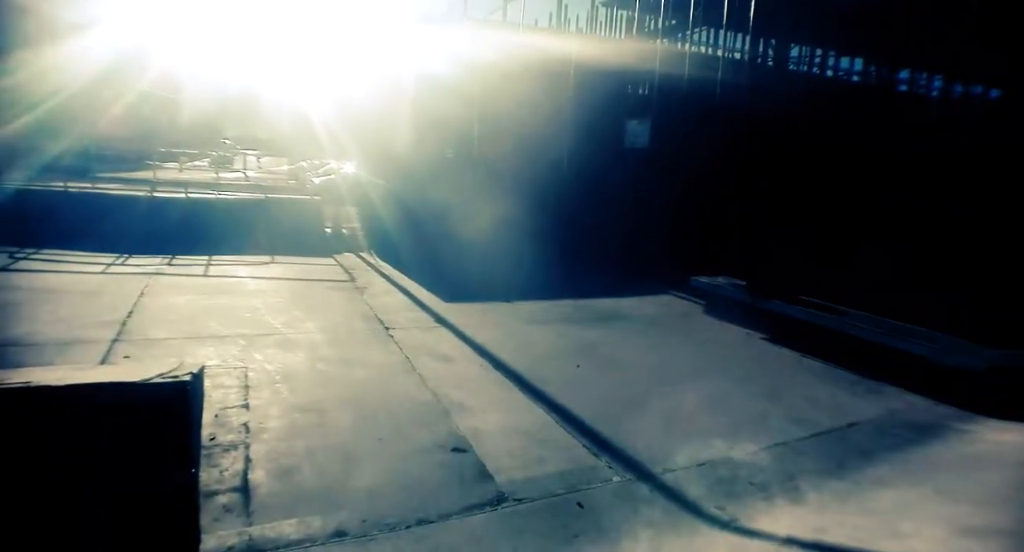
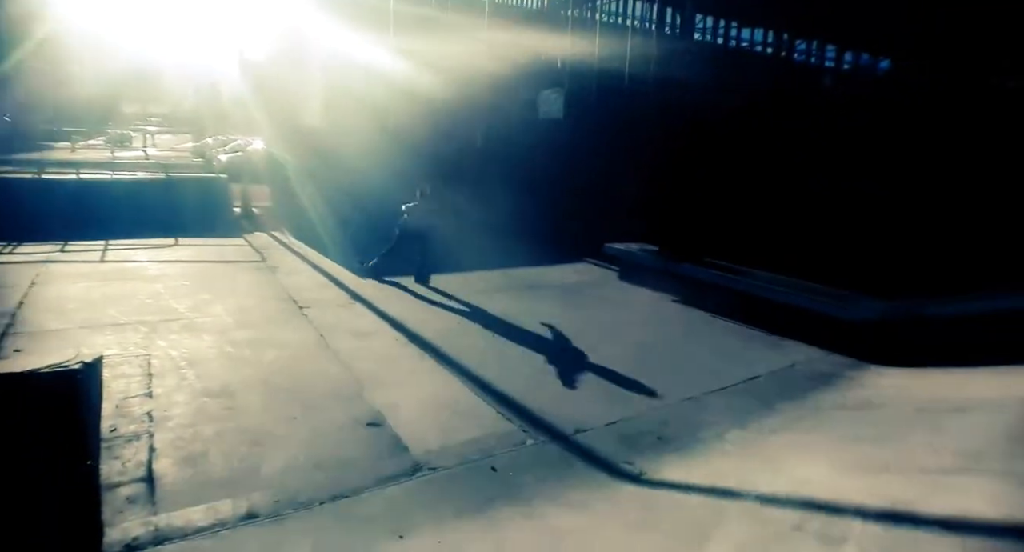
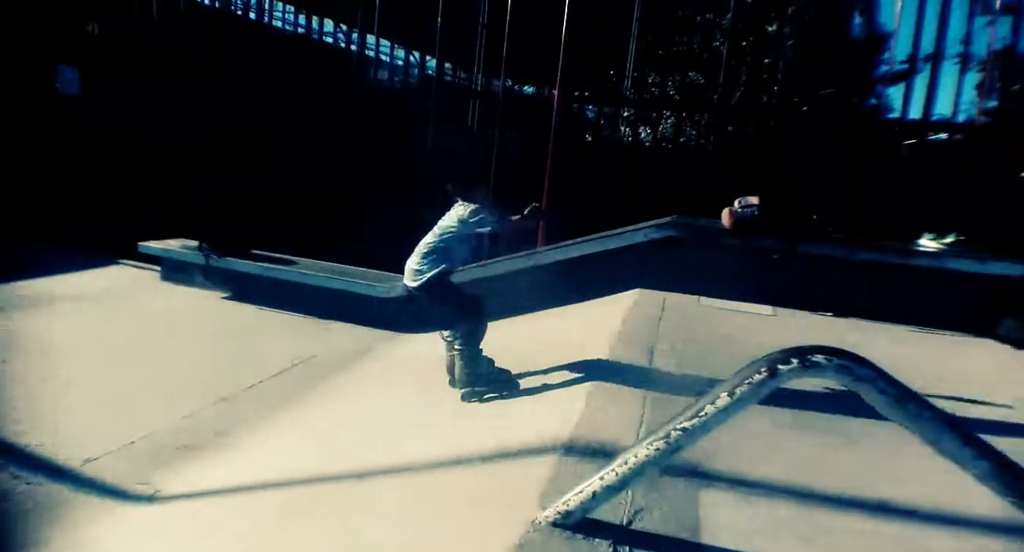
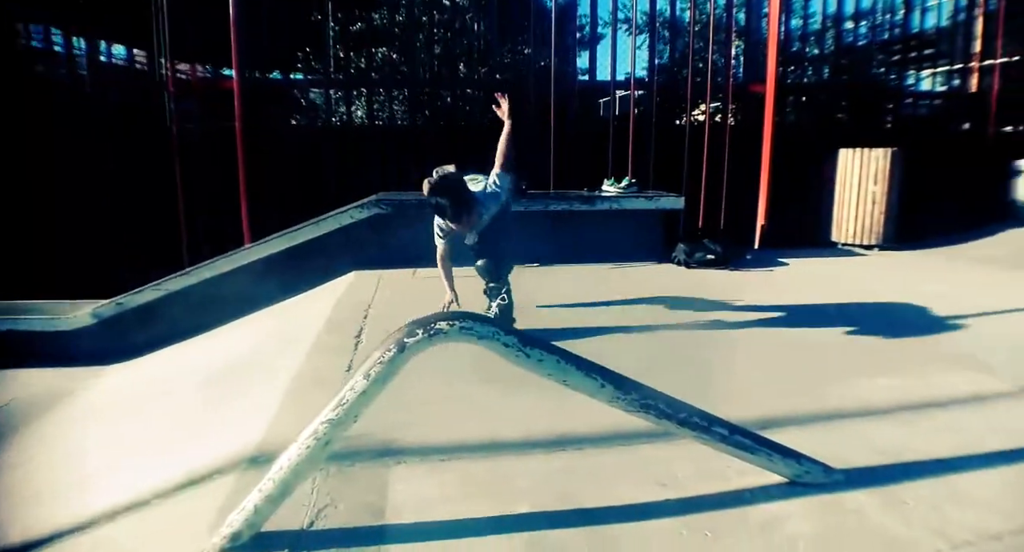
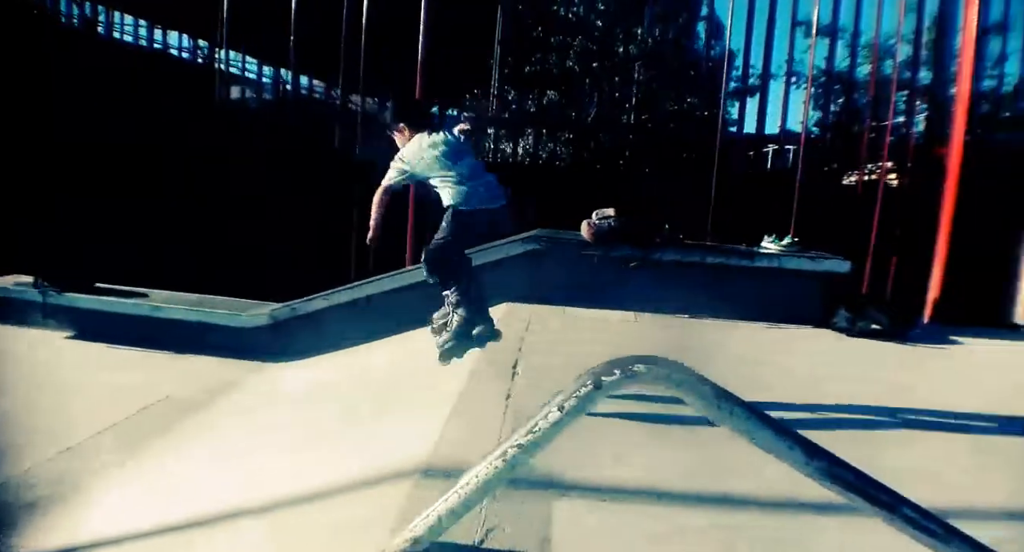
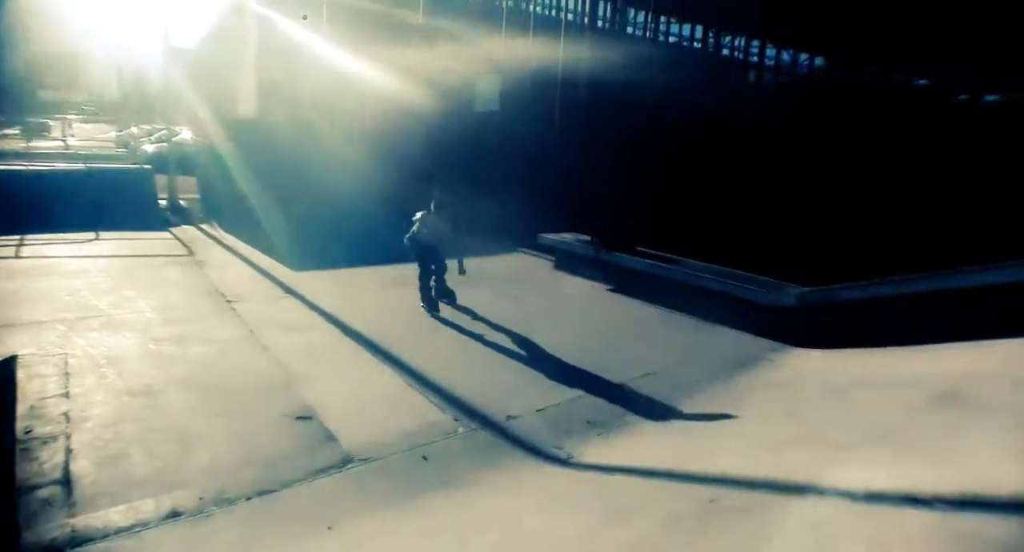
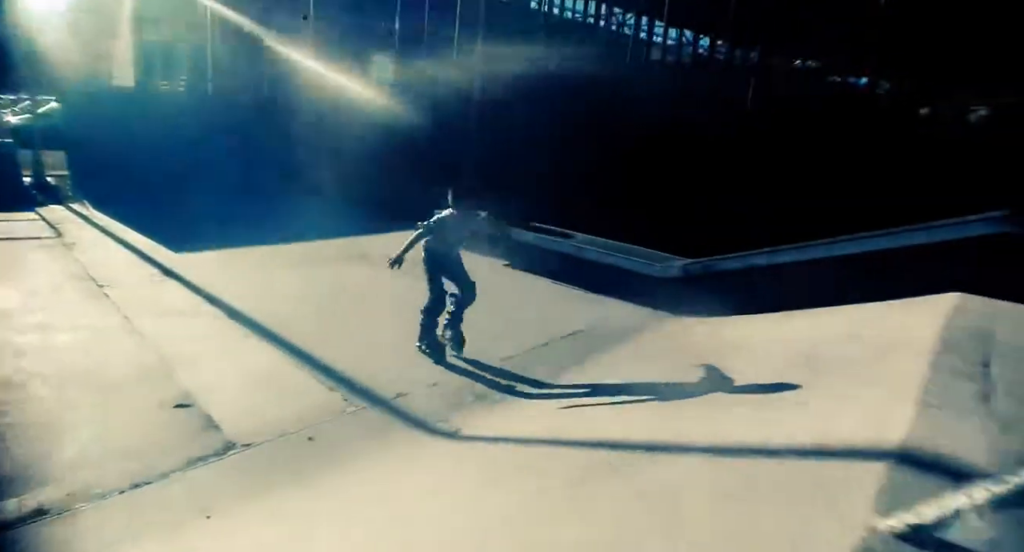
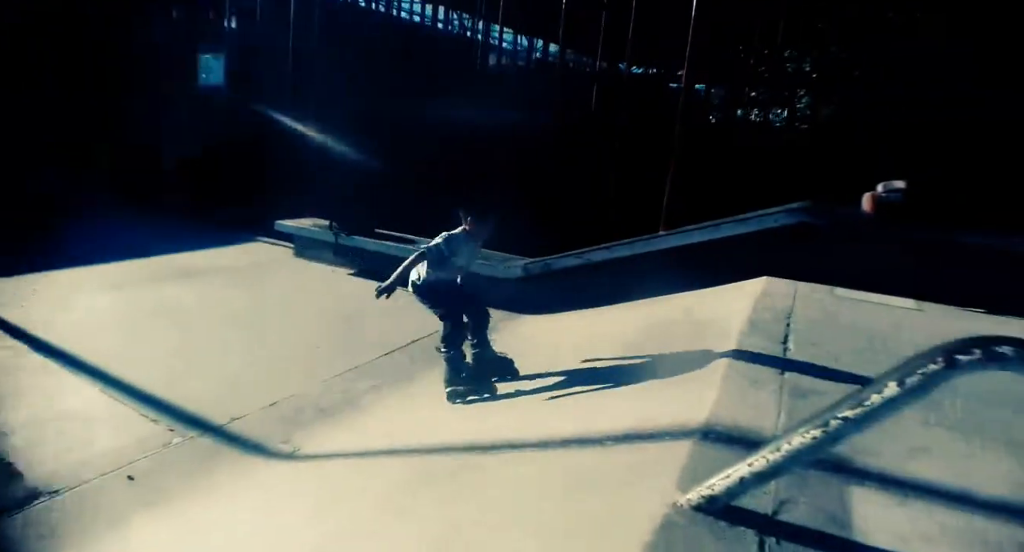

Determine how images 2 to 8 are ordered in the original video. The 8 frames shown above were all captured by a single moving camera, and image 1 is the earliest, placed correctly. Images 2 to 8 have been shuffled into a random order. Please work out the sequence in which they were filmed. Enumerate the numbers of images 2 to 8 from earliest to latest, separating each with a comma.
2, 6, 7, 8, 3, 5, 4
